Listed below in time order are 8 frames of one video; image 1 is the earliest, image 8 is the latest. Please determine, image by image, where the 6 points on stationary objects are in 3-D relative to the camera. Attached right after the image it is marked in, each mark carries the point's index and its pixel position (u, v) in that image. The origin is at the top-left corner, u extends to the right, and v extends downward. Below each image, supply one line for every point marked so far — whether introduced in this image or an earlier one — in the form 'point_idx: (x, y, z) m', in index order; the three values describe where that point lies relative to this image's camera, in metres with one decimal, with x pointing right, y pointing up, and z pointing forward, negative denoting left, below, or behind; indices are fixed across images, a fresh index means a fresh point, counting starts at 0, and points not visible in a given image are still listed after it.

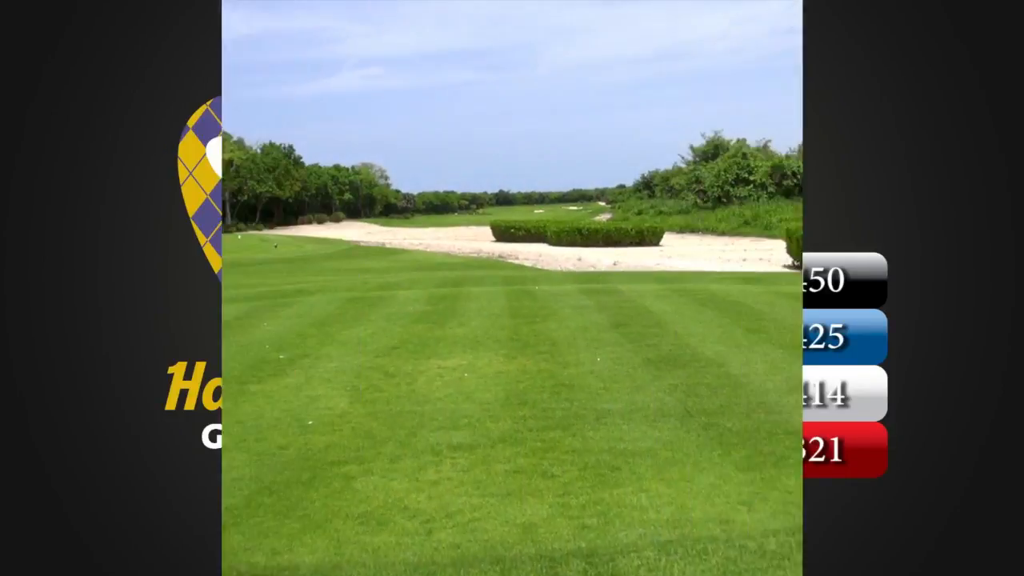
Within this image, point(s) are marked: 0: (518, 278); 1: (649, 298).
0: (0.0, +0.1, +8.1) m
1: (+0.9, 0.0, +7.1) m
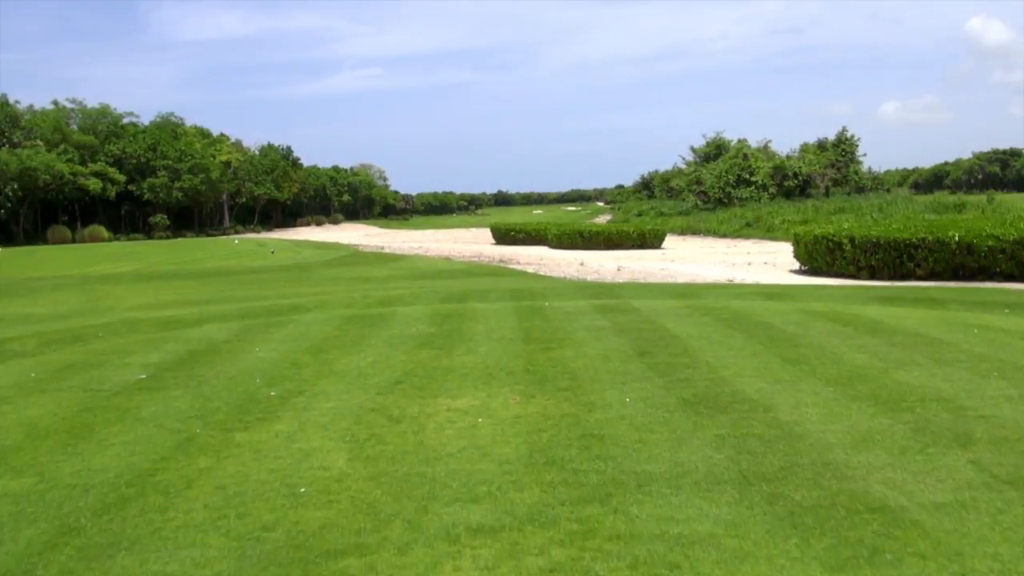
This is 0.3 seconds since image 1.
0: (0.0, 0.0, +7.7) m
1: (+1.0, -0.1, +6.7) m
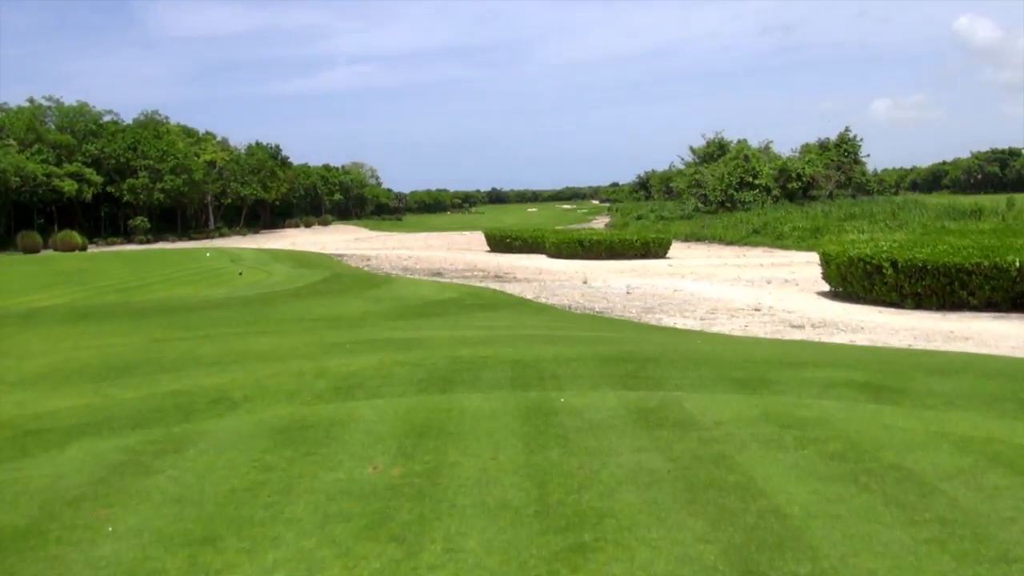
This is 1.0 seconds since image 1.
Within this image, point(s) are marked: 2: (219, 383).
0: (0.0, -0.5, +5.8) m
1: (+1.0, -0.5, +4.8) m
2: (-1.6, -0.5, +5.9) m
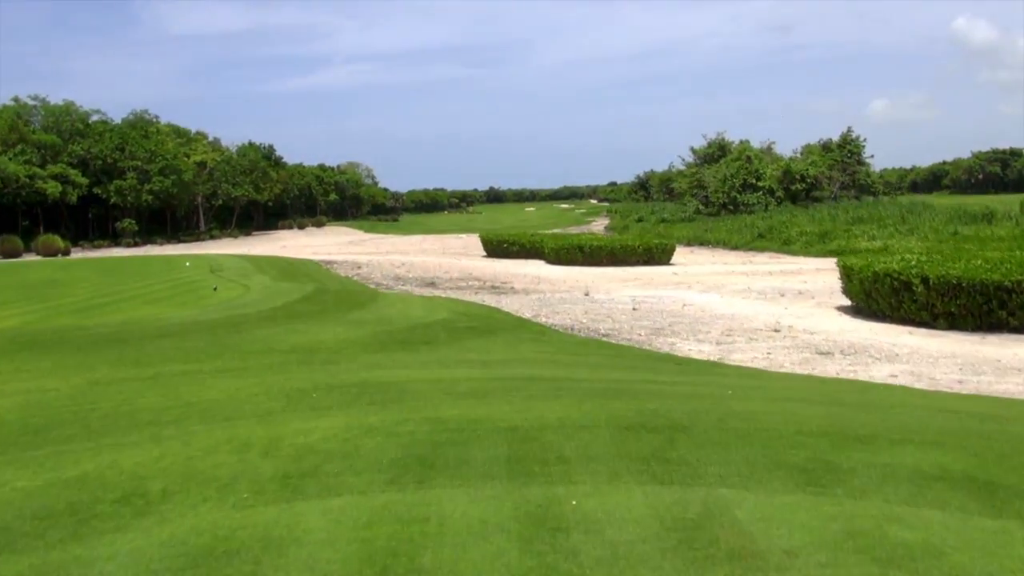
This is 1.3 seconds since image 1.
0: (0.0, -0.7, +4.6) m
1: (+1.0, -0.8, +3.6) m
2: (-1.6, -0.8, +4.7) m
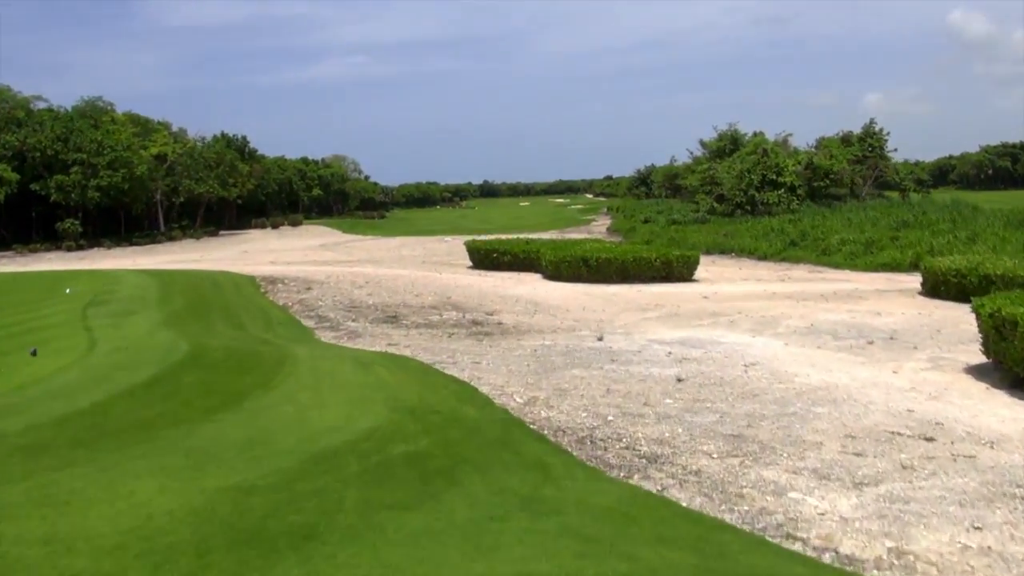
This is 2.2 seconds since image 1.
0: (-0.1, -1.3, -0.5) m
1: (+0.9, -1.4, -1.5) m
2: (-1.8, -1.4, -0.5) m
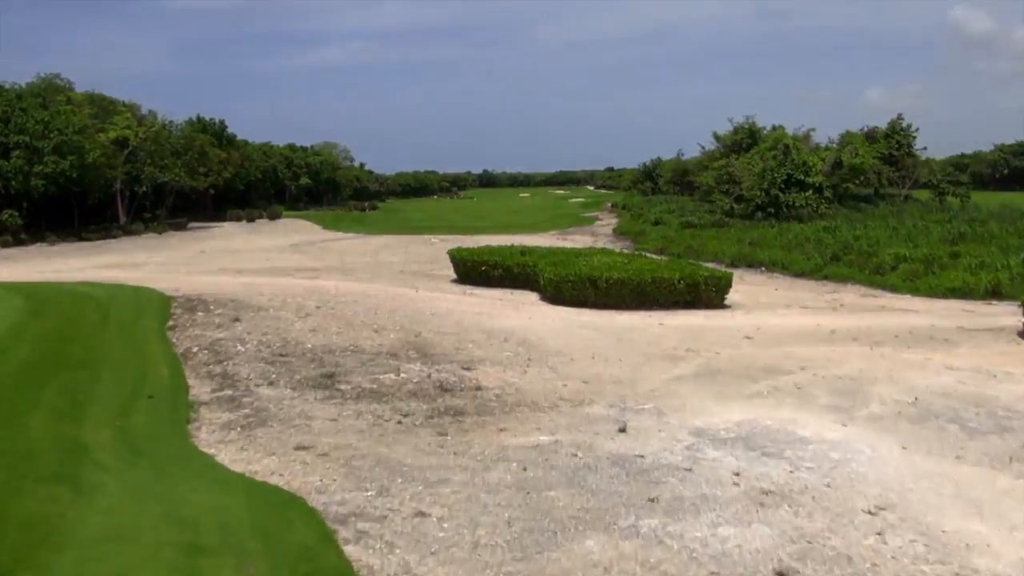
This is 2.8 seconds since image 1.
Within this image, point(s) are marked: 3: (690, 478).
0: (-0.2, -2.1, -5.1) m
1: (+0.7, -2.1, -6.1) m
2: (-1.9, -2.1, -5.0) m
3: (+1.3, -1.4, +7.8) m
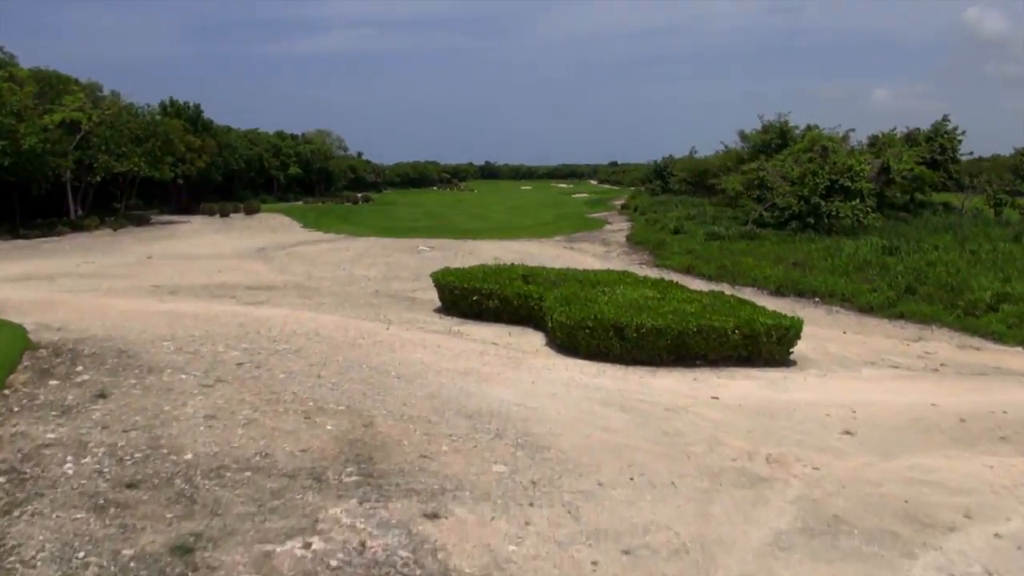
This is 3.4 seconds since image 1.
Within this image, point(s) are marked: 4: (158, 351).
0: (-0.3, -2.9, -10.1) m
1: (+0.7, -3.0, -11.1) m
2: (-2.0, -2.9, -10.0) m
3: (+1.3, -2.1, +2.8) m
4: (-4.5, -0.8, +13.3) m
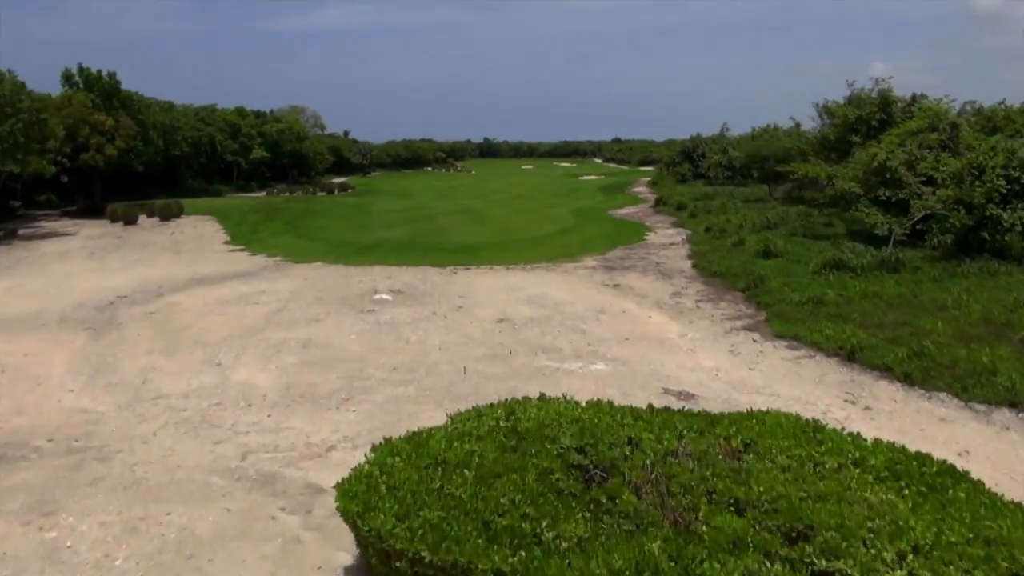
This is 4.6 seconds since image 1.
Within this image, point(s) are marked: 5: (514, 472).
0: (0.0, -5.2, -22.4) m
1: (+1.0, -5.3, -23.4) m
2: (-1.6, -5.2, -22.3) m
3: (+1.6, -4.1, -9.5) m
4: (-4.2, -2.6, +0.9) m
5: (+0.1, -1.3, +7.7) m
